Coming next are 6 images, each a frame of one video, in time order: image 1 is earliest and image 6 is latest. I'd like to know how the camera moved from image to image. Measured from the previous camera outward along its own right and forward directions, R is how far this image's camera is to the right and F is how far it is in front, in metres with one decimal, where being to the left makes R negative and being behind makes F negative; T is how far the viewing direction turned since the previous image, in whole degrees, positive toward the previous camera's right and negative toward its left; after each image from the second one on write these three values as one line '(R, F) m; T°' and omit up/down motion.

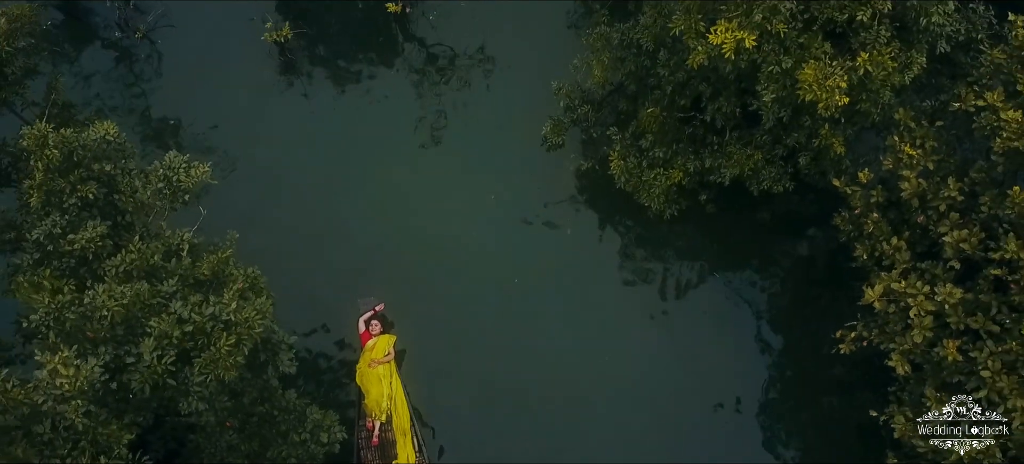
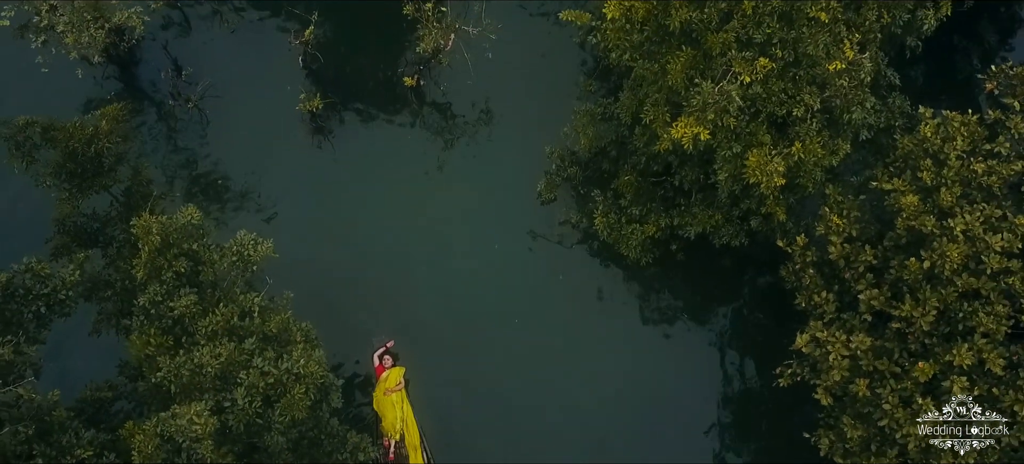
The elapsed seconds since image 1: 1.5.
(0.0, -1.9) m; 0°
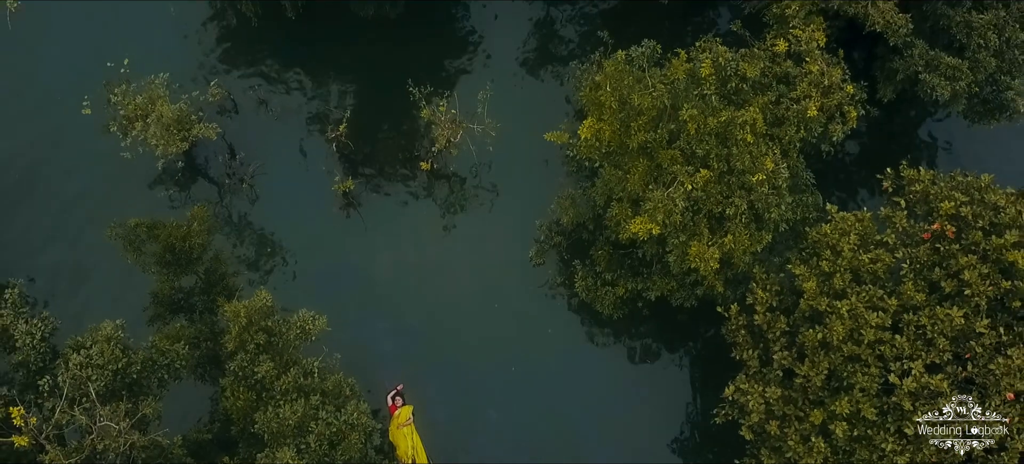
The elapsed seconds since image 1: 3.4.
(0.0, -2.9) m; 0°
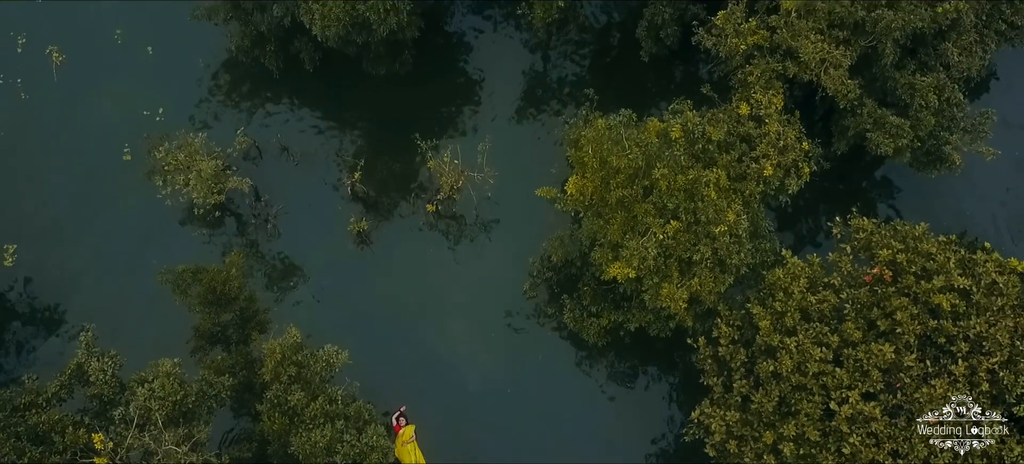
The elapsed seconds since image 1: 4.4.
(0.0, -1.9) m; 0°
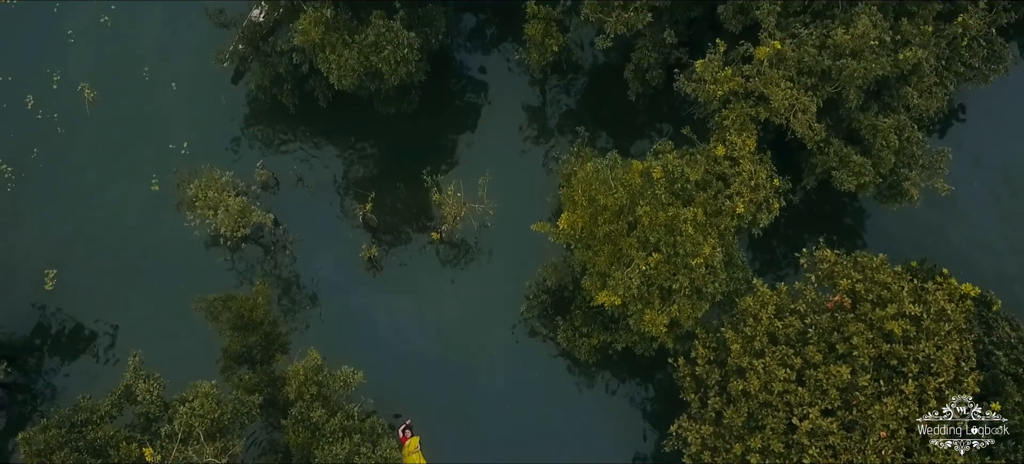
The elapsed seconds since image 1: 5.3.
(0.0, -1.7) m; 0°
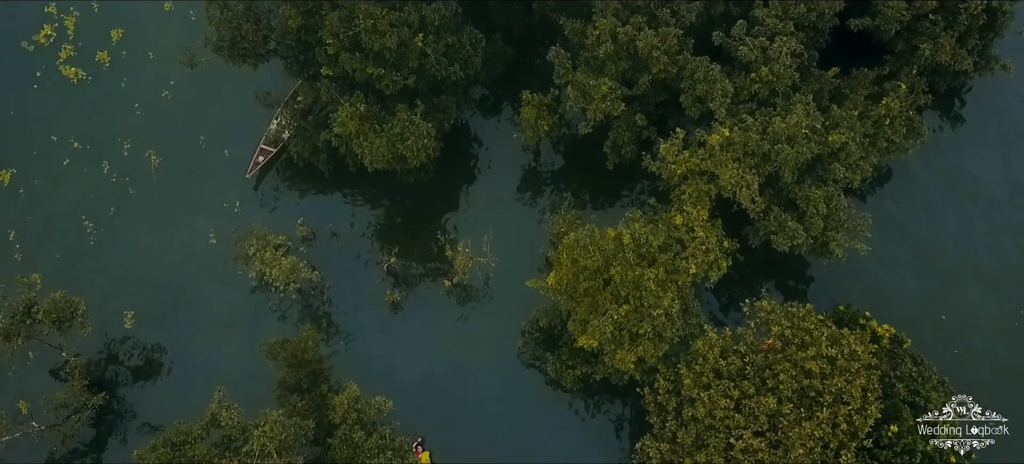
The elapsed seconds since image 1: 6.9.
(0.0, -4.1) m; 0°
